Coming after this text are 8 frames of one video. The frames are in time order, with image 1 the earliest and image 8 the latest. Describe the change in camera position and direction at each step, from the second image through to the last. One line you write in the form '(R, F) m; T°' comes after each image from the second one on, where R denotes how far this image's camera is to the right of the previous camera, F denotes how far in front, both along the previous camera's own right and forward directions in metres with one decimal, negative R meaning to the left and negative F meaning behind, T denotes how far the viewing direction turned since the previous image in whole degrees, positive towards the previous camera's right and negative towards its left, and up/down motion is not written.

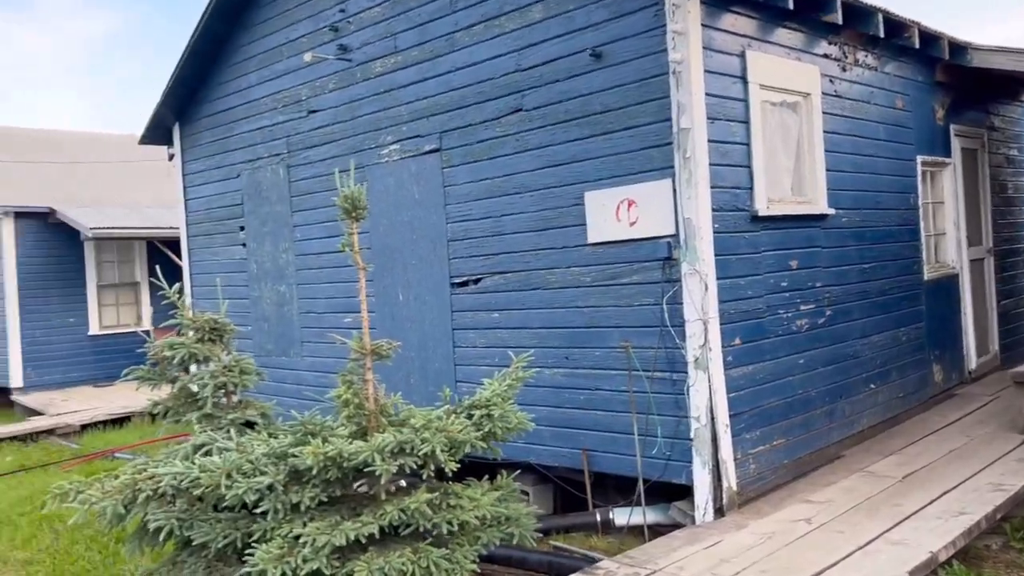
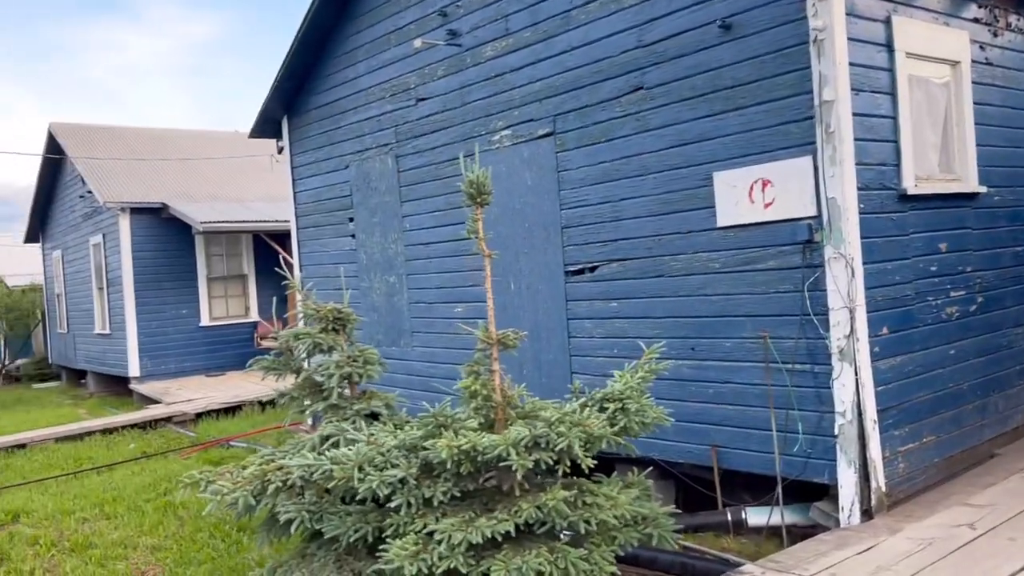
(-0.2, +0.2) m; -6°
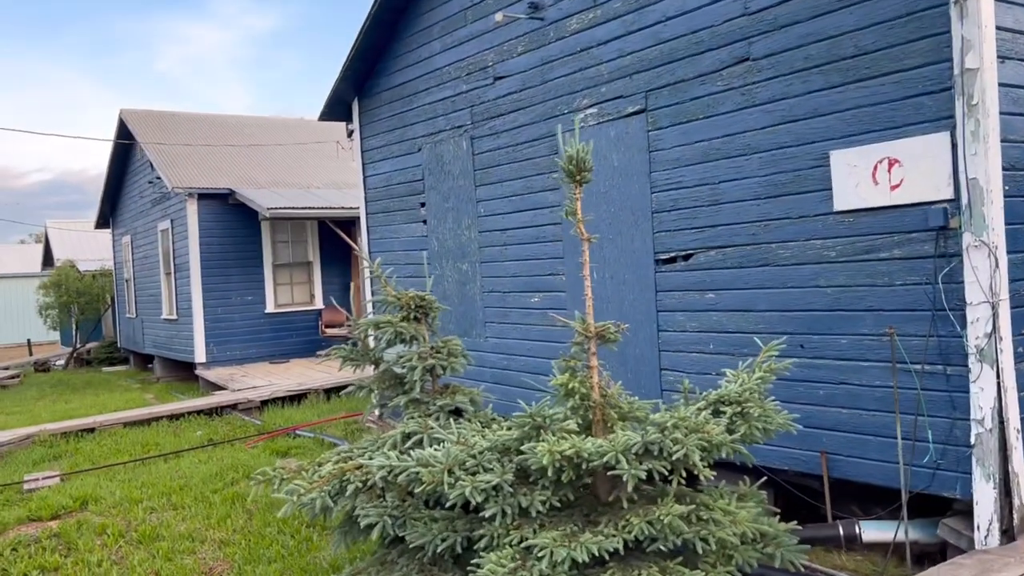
(-0.2, +0.3) m; -4°
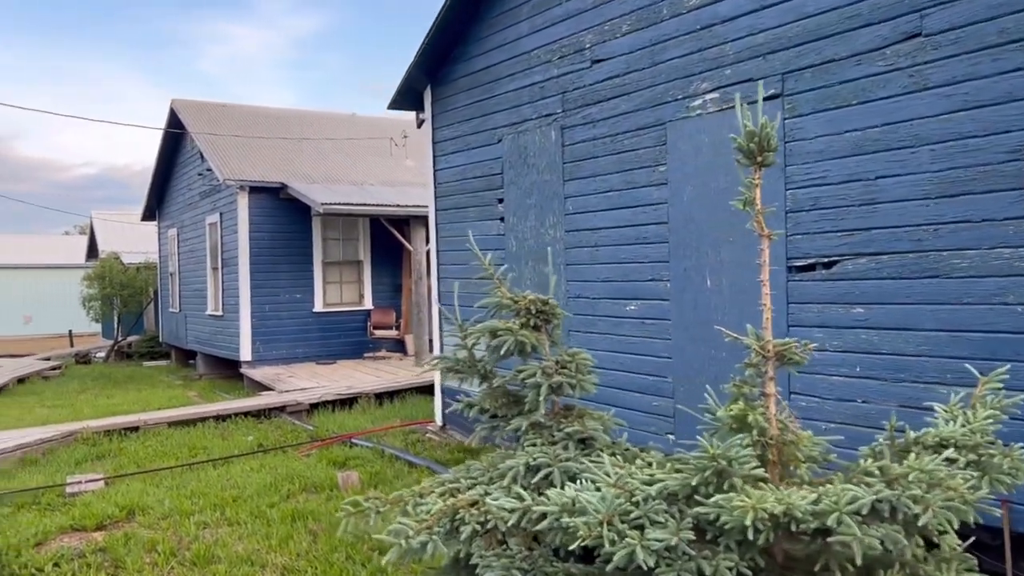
(-0.4, +0.5) m; -2°
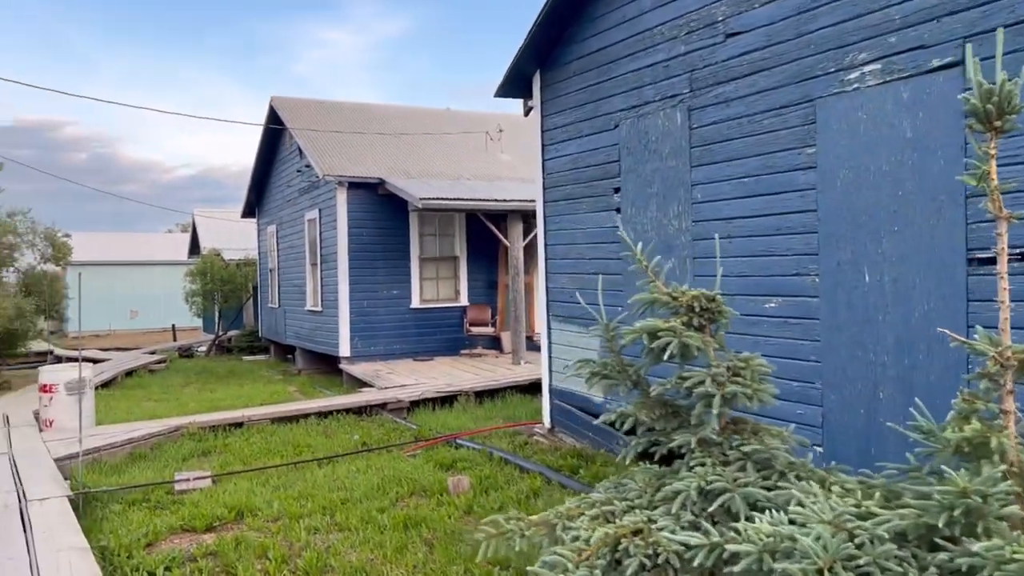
(-0.2, +0.3) m; -6°
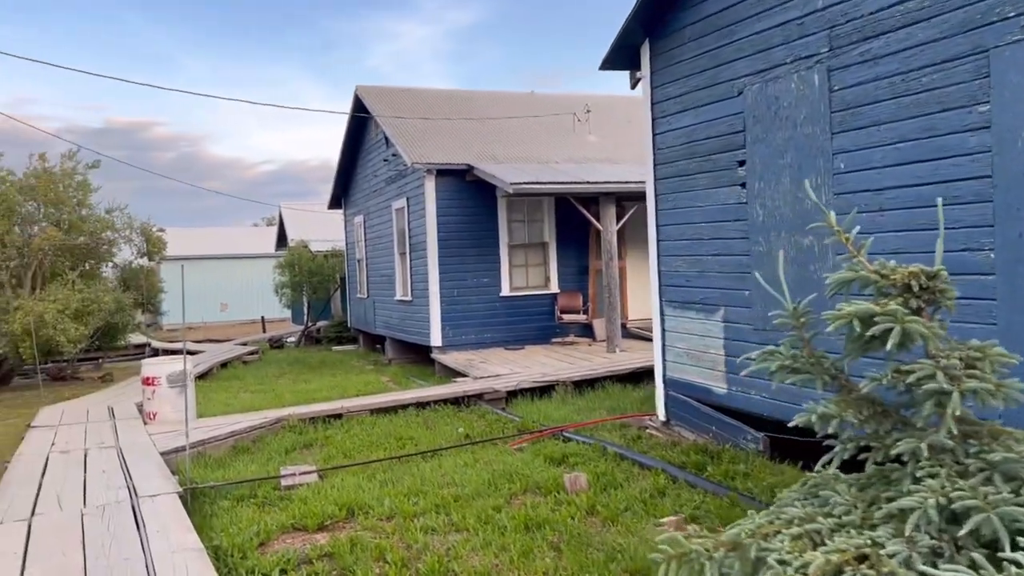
(-0.2, +0.3) m; -5°
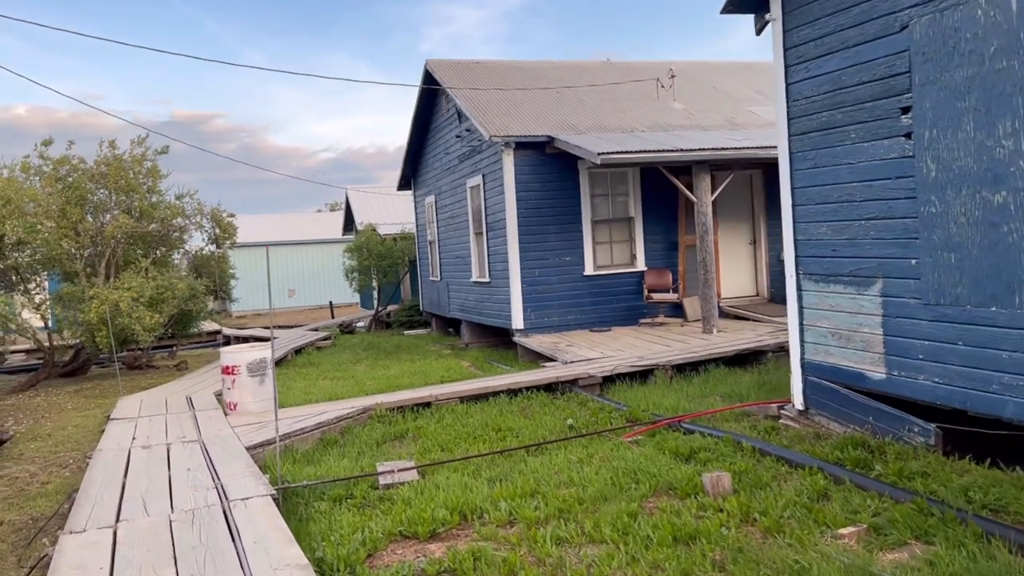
(-0.4, +0.6) m; -4°
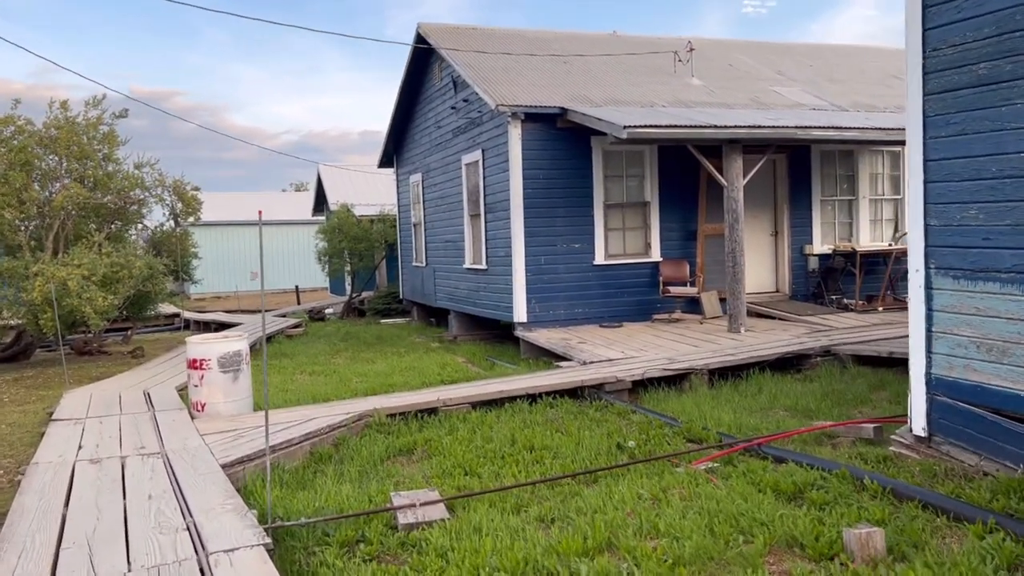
(-0.5, +1.1) m; +3°
